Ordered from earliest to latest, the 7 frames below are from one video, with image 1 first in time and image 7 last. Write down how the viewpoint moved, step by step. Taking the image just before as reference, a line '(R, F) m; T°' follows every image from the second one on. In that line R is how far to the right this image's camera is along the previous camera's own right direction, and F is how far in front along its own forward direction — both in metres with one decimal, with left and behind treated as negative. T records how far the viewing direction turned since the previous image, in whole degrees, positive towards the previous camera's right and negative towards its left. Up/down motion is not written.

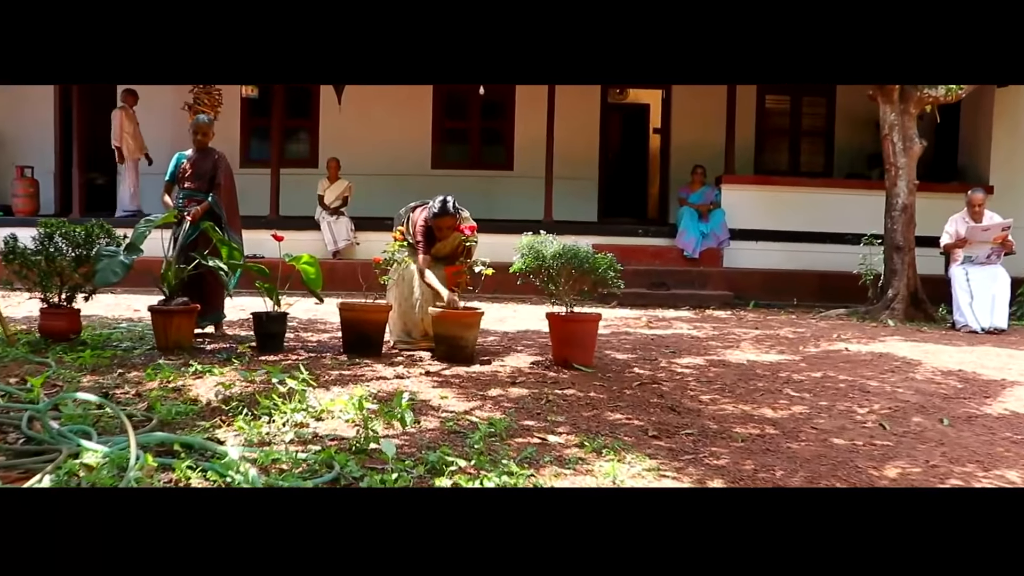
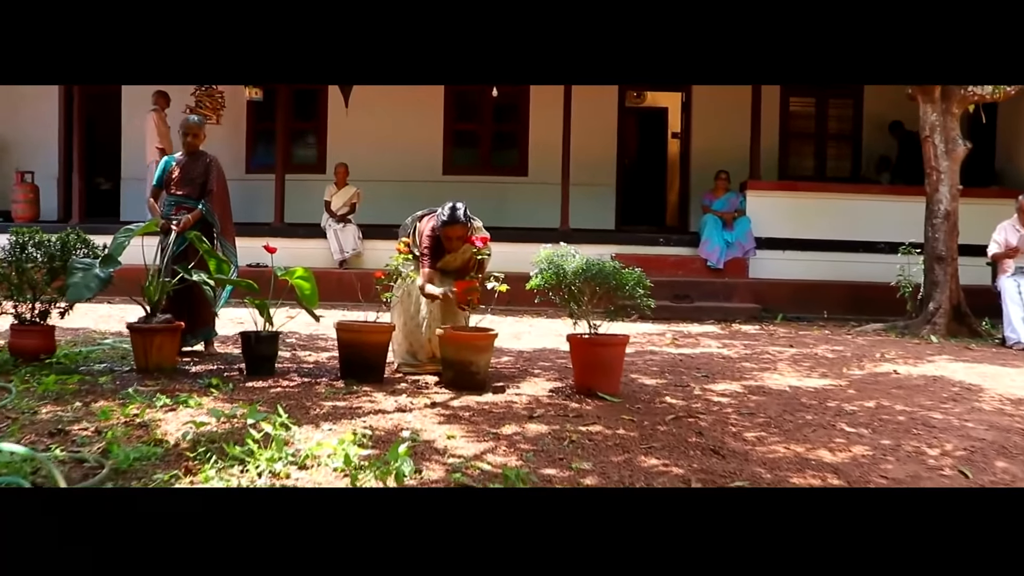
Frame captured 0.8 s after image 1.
(0.0, +0.6) m; -1°
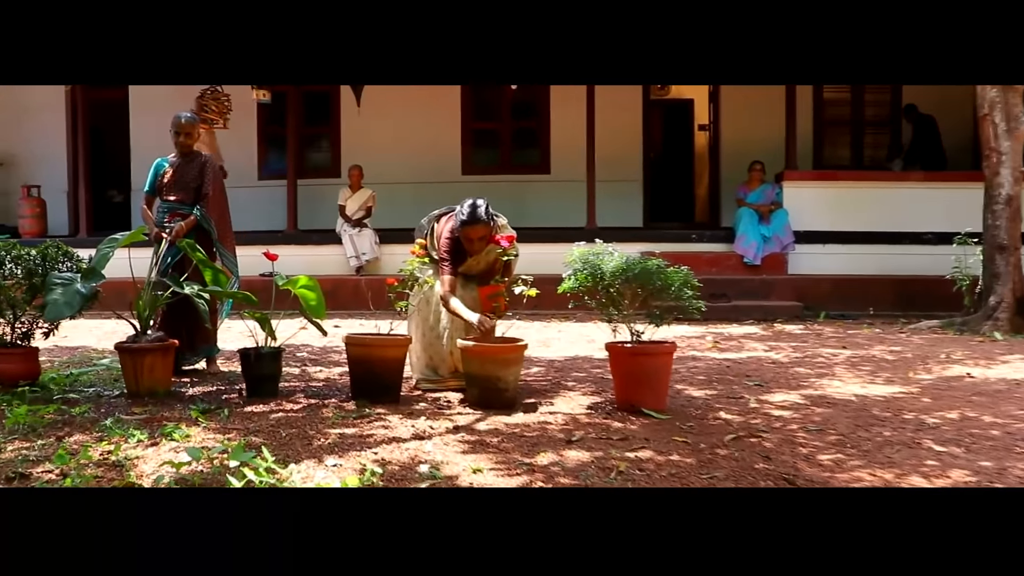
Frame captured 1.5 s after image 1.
(0.0, +0.6) m; -1°
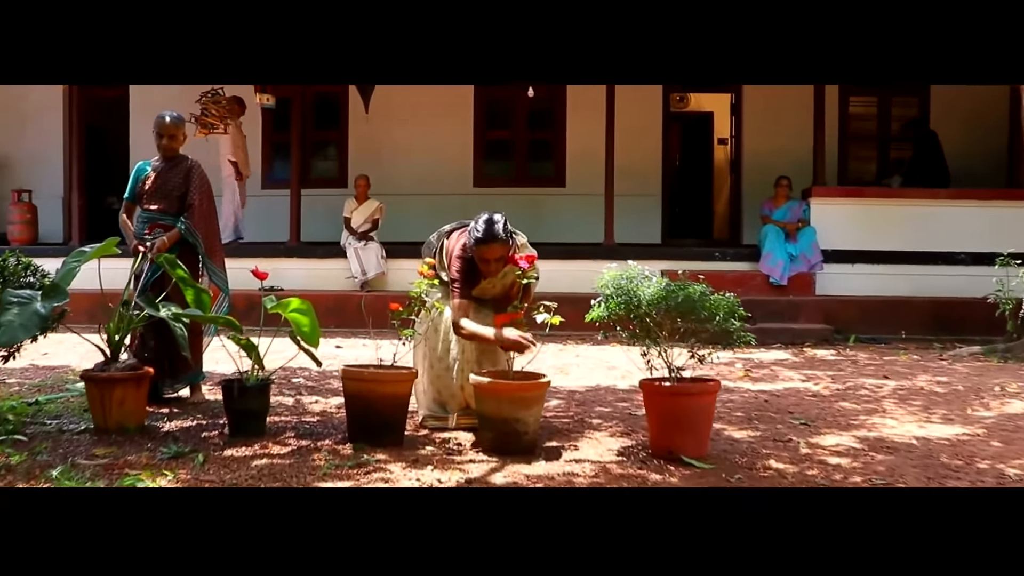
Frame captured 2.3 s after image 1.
(0.0, +0.6) m; 0°
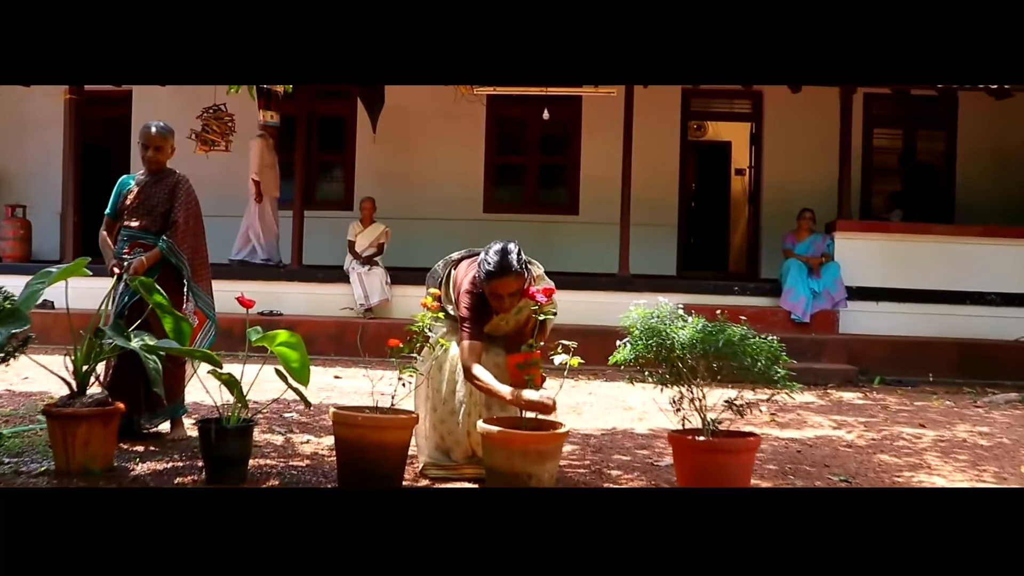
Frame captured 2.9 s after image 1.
(0.0, +0.5) m; 0°
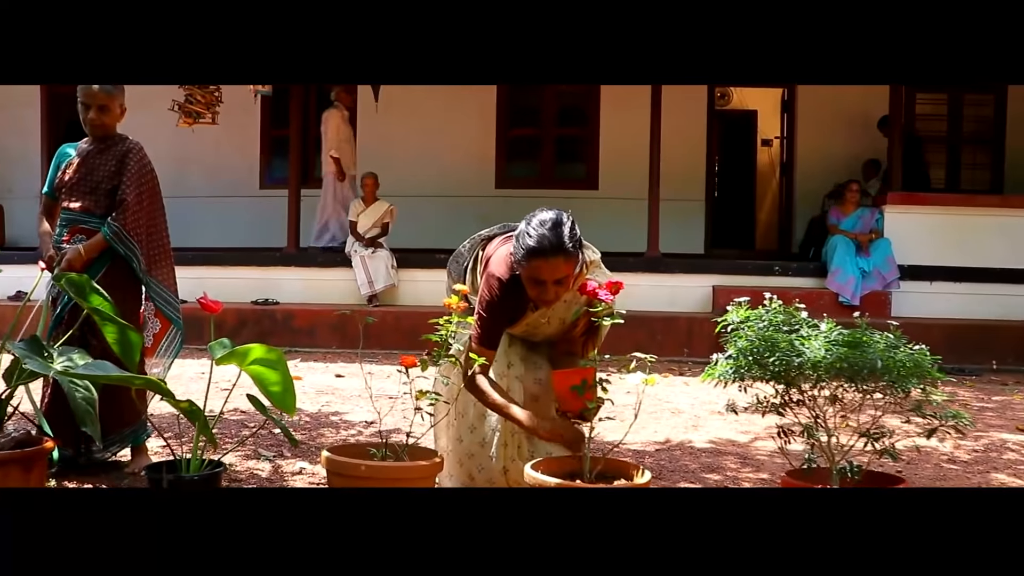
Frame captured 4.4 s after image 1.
(-0.1, +0.9) m; 0°
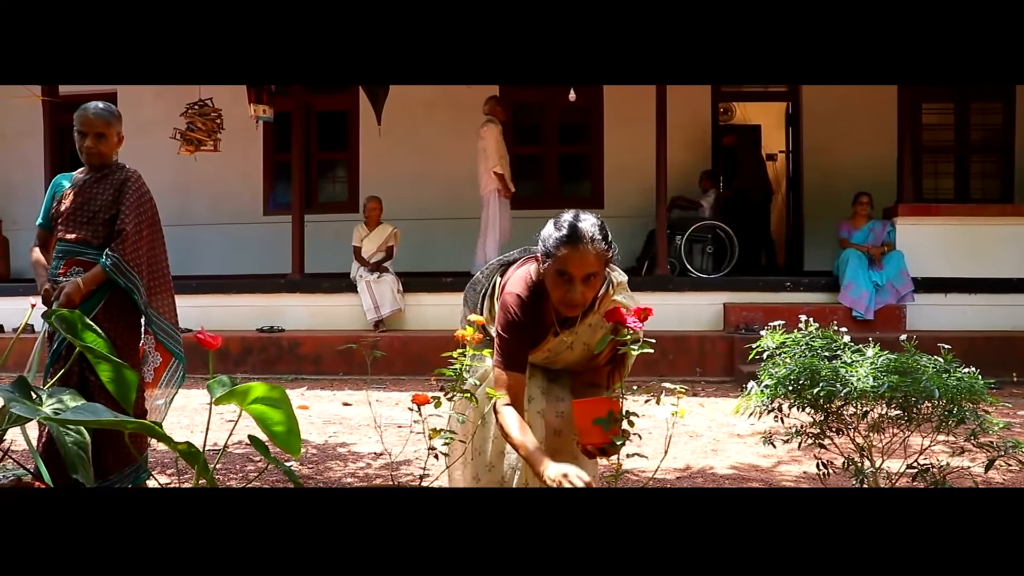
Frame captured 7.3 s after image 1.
(0.0, +0.1) m; 0°
